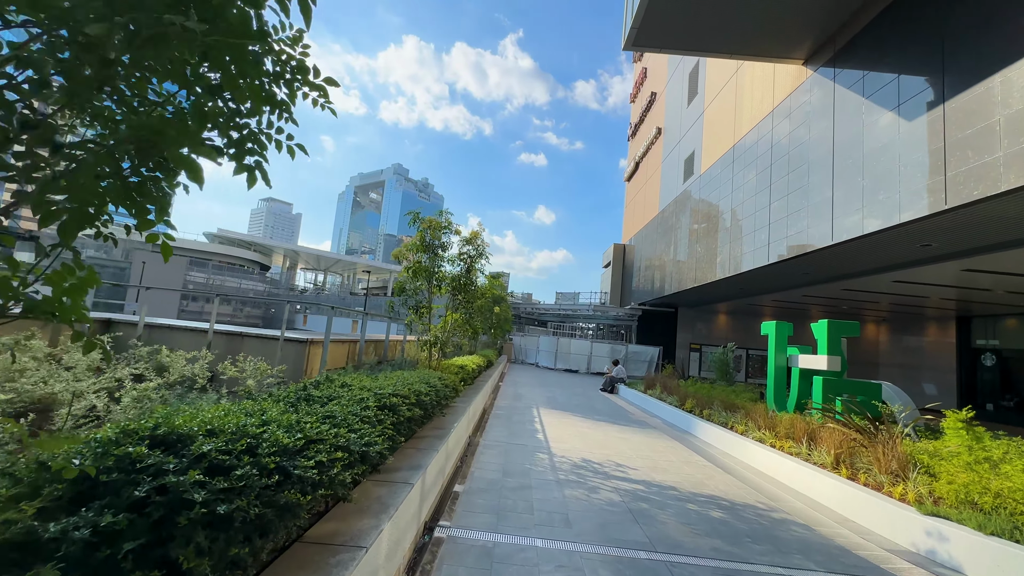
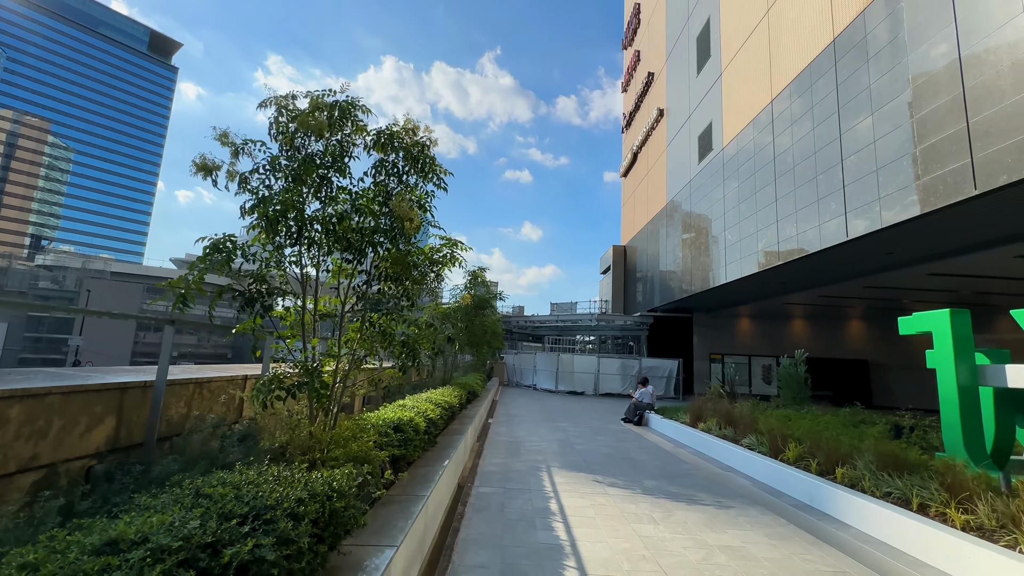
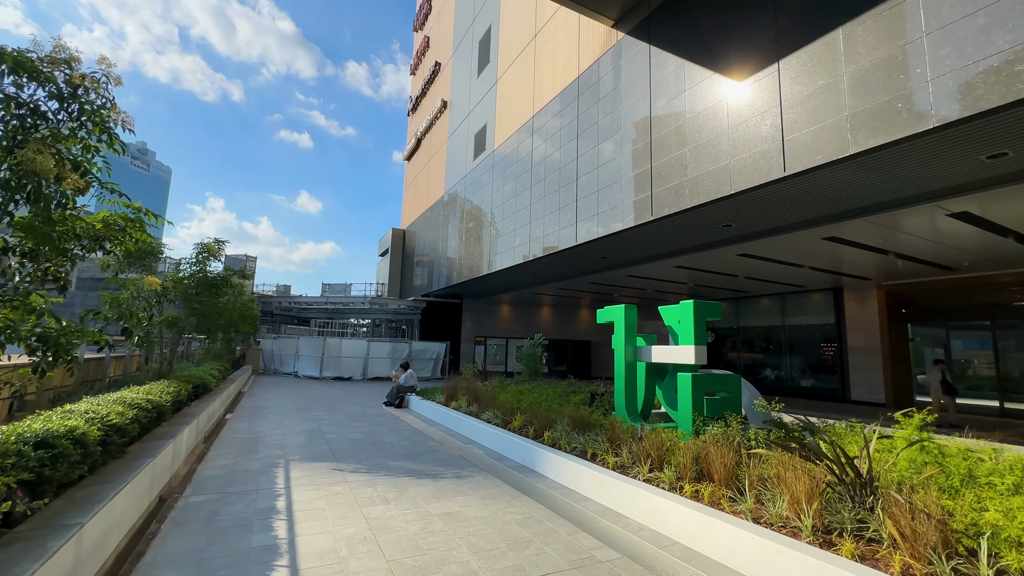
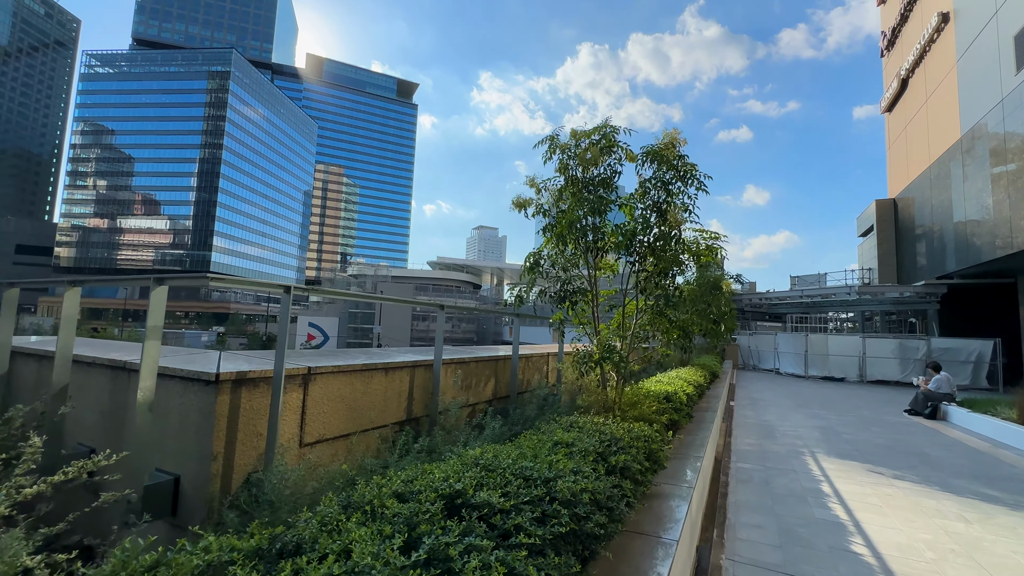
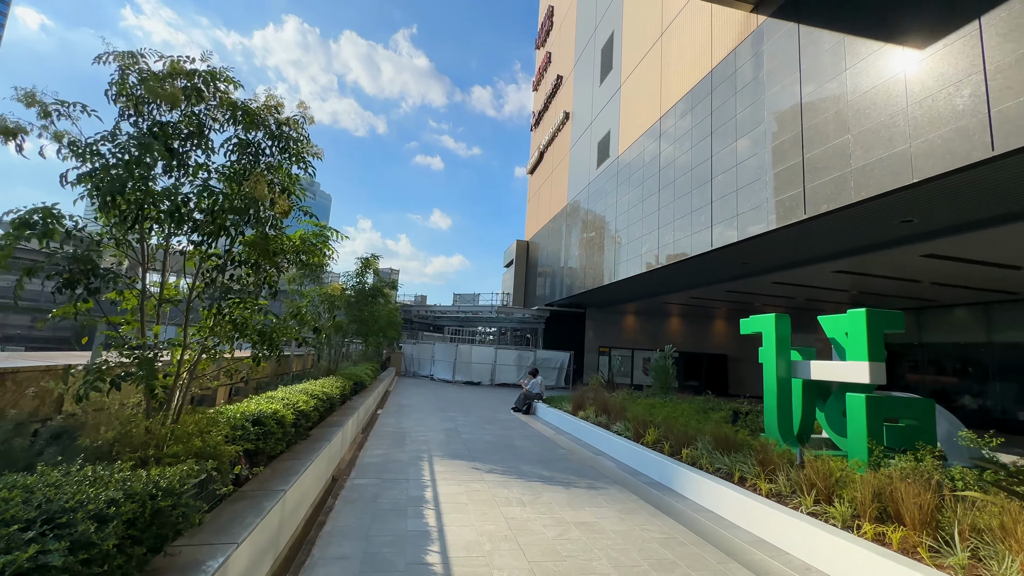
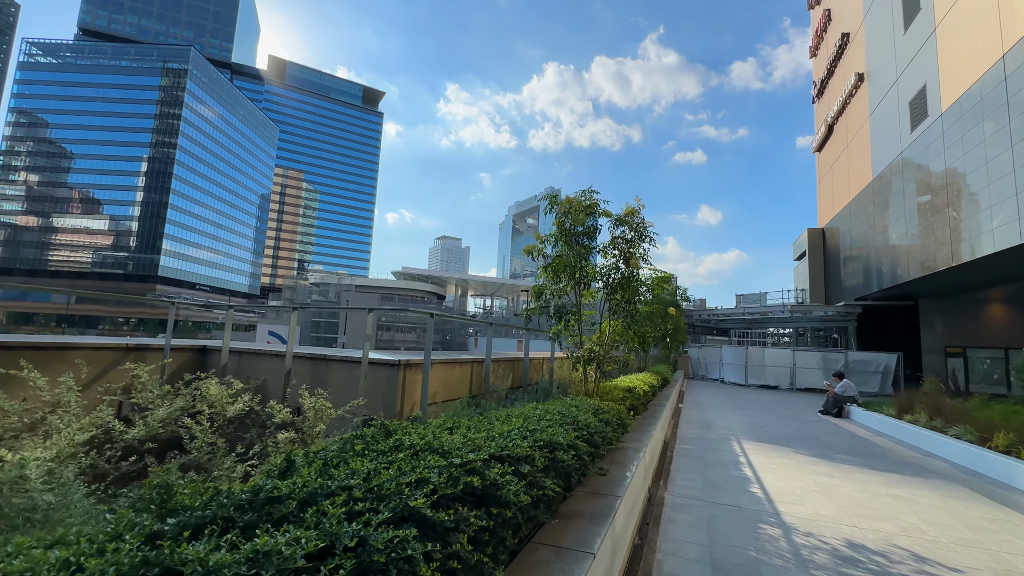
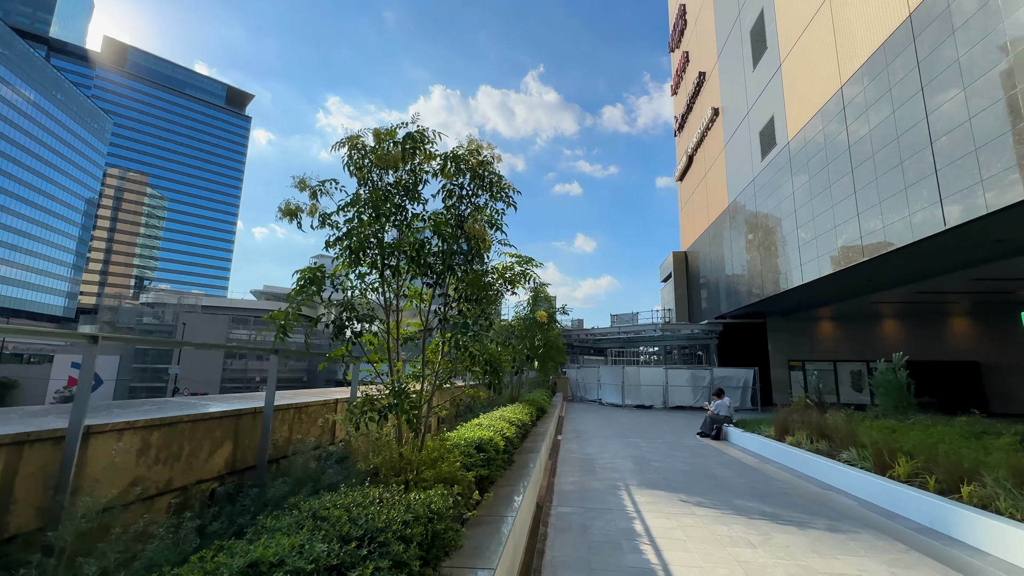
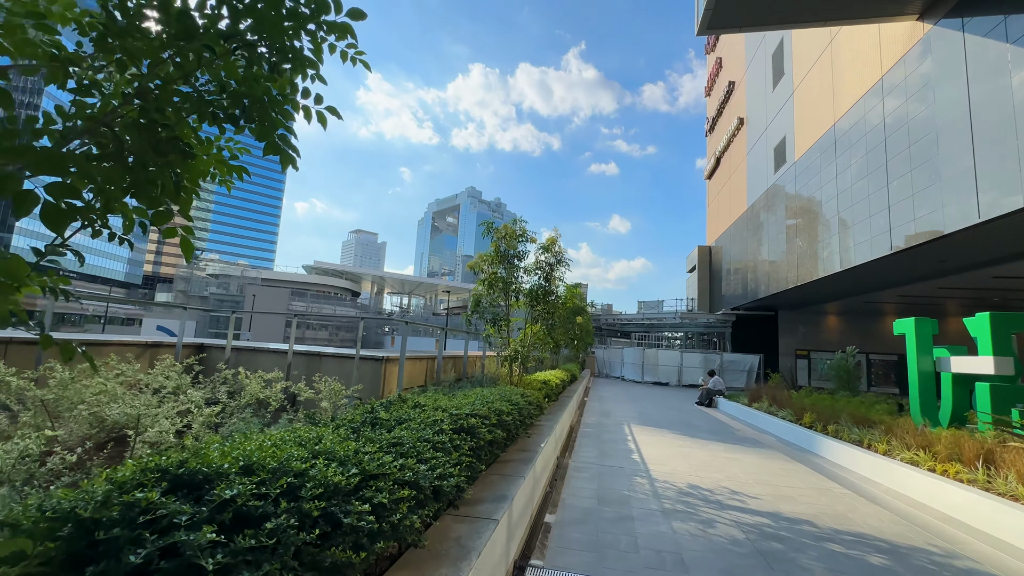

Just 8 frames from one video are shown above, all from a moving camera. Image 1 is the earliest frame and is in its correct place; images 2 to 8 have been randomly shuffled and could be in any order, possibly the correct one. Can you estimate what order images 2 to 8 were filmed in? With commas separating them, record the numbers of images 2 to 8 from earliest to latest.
8, 6, 4, 7, 2, 5, 3
